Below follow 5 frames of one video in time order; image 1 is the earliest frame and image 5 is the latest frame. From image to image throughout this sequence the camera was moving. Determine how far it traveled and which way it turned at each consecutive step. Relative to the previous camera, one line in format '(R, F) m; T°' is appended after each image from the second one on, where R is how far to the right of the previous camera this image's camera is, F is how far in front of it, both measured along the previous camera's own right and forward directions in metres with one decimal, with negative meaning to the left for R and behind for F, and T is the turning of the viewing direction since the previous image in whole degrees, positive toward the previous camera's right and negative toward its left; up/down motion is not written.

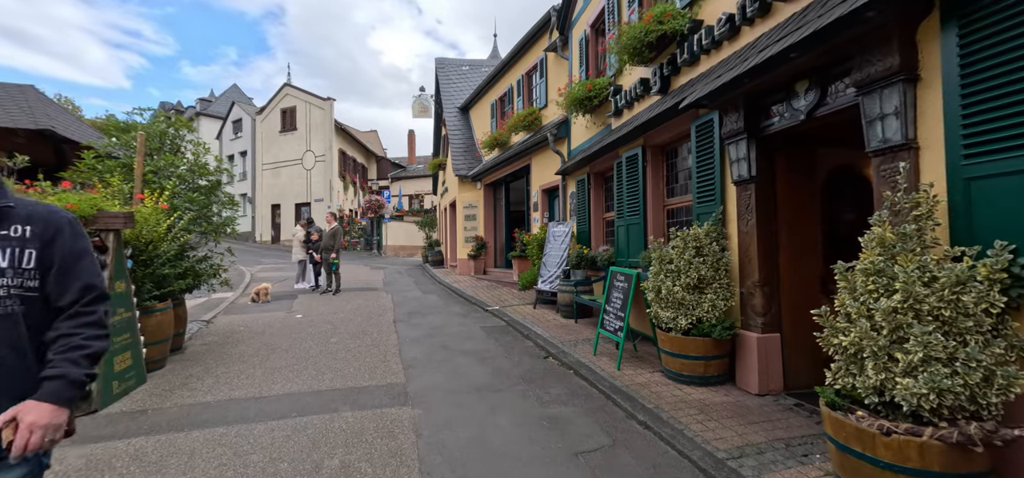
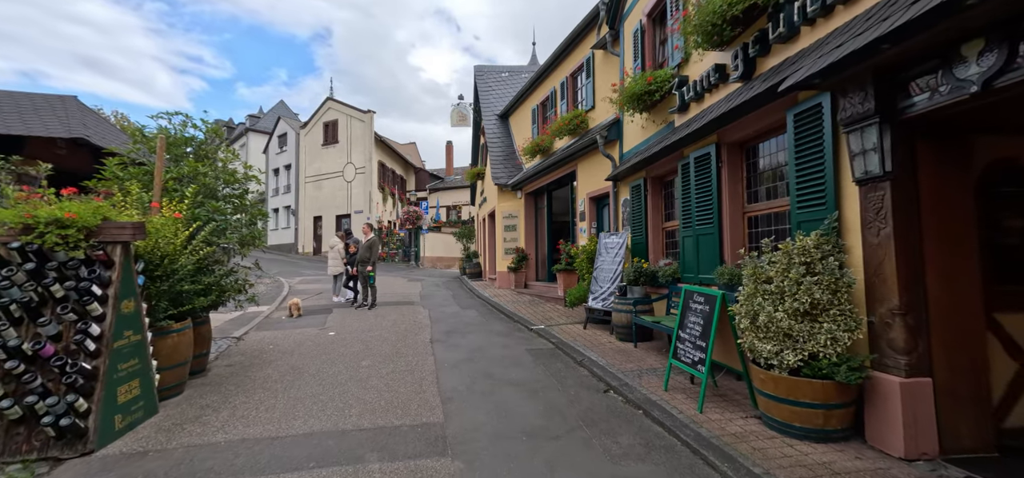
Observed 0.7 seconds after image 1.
(-0.2, +0.7) m; -5°
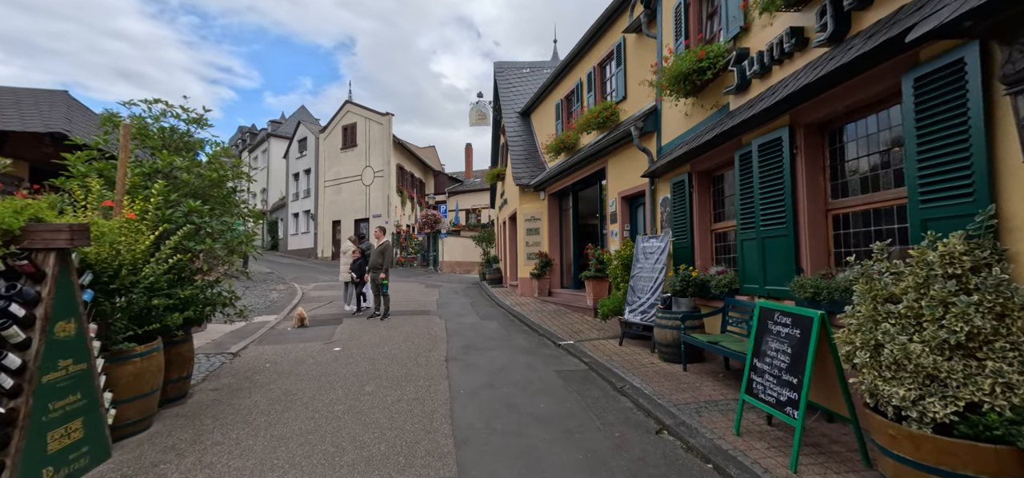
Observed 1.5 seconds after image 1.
(-0.1, +0.8) m; -3°
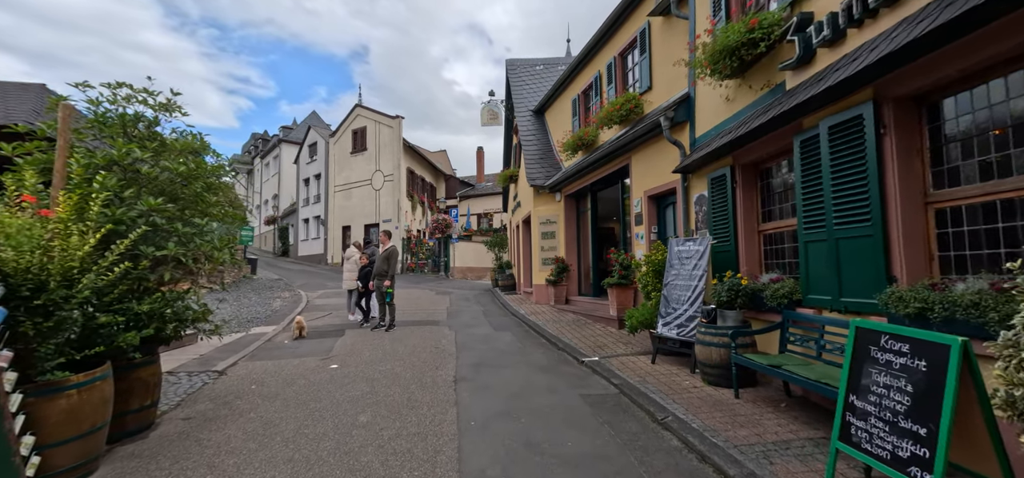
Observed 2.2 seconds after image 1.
(-0.1, +0.7) m; -2°
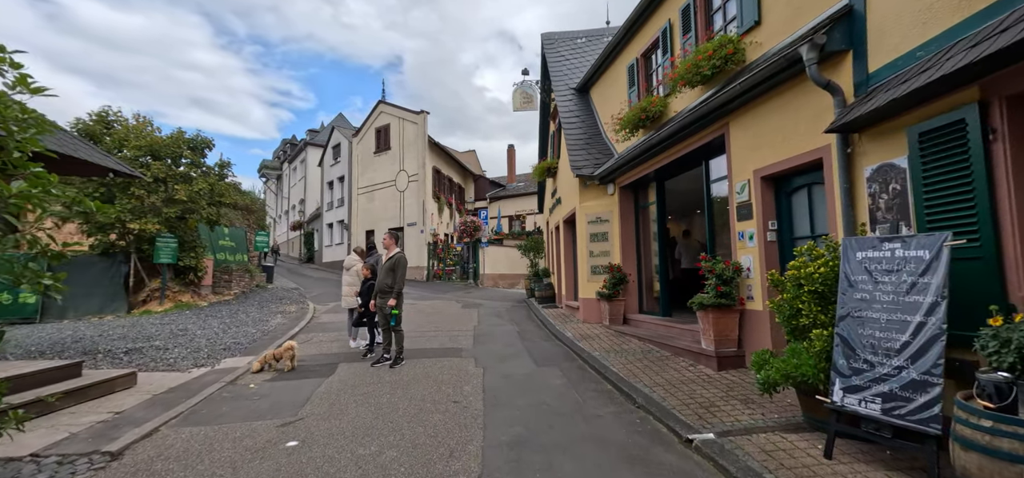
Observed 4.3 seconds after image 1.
(-0.2, +2.3) m; -4°
